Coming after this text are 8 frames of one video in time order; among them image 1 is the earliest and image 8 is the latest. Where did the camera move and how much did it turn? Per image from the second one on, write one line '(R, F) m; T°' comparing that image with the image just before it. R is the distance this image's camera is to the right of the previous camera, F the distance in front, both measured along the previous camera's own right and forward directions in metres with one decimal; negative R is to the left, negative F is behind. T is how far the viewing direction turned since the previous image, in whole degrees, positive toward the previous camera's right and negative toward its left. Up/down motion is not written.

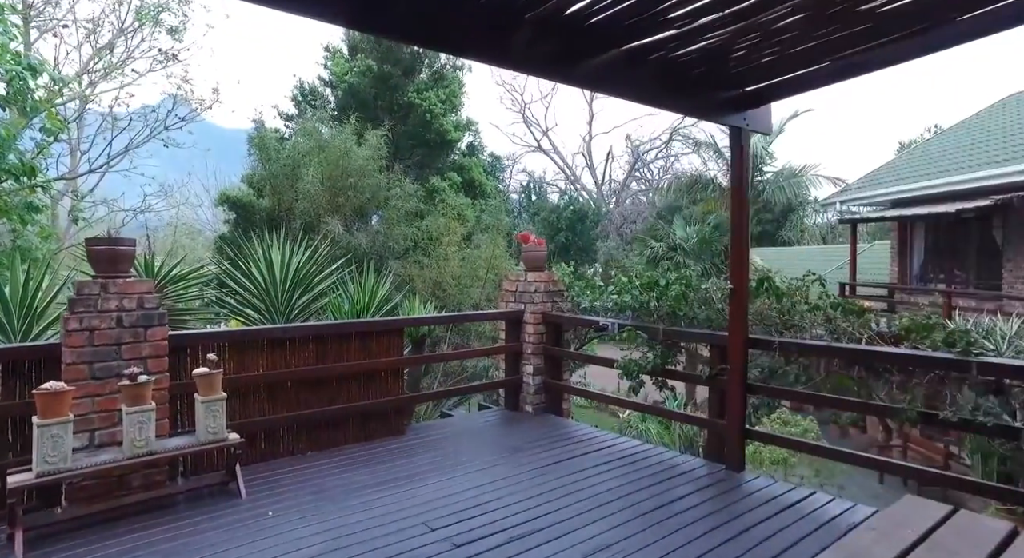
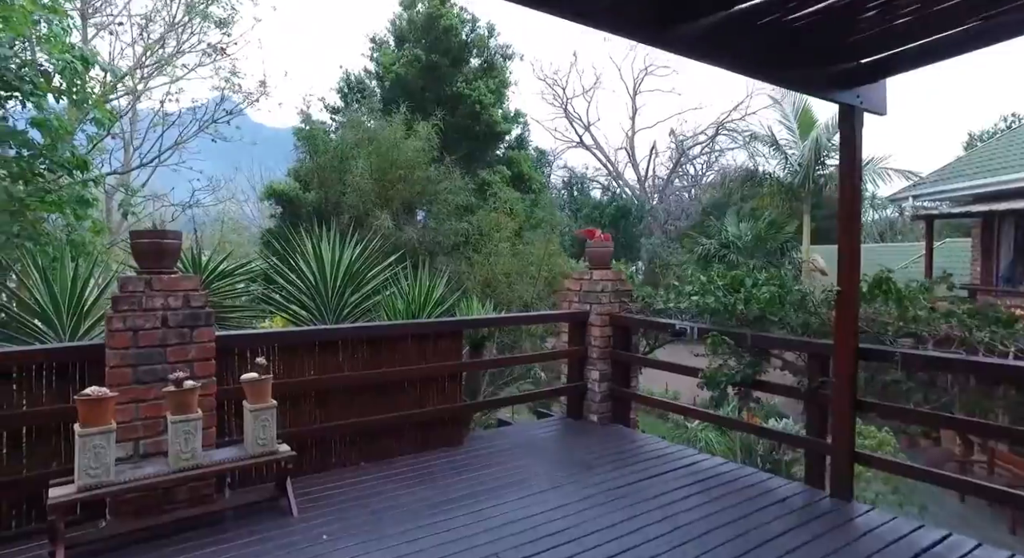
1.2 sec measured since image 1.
(-0.2, +0.3) m; -3°
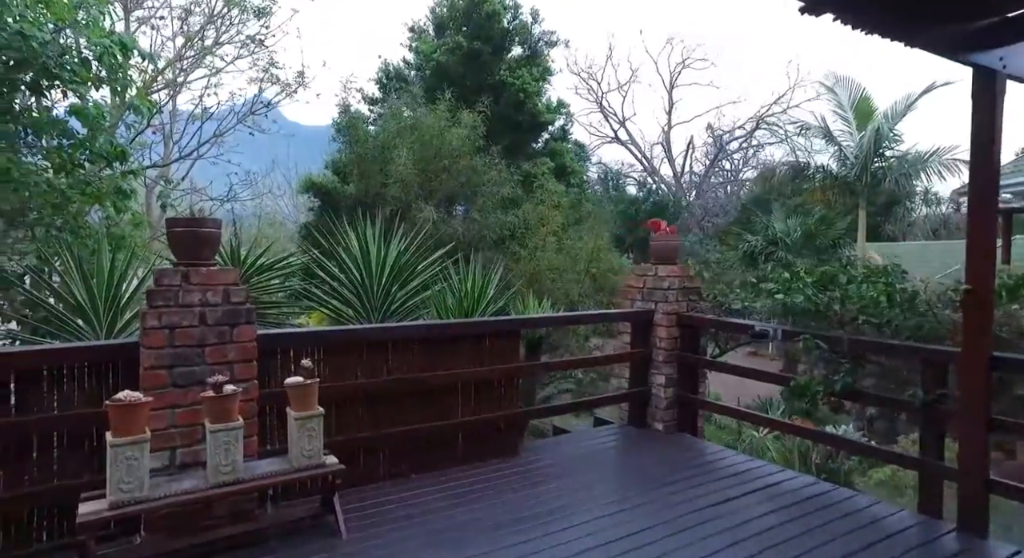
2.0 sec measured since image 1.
(-0.2, +0.3) m; -2°
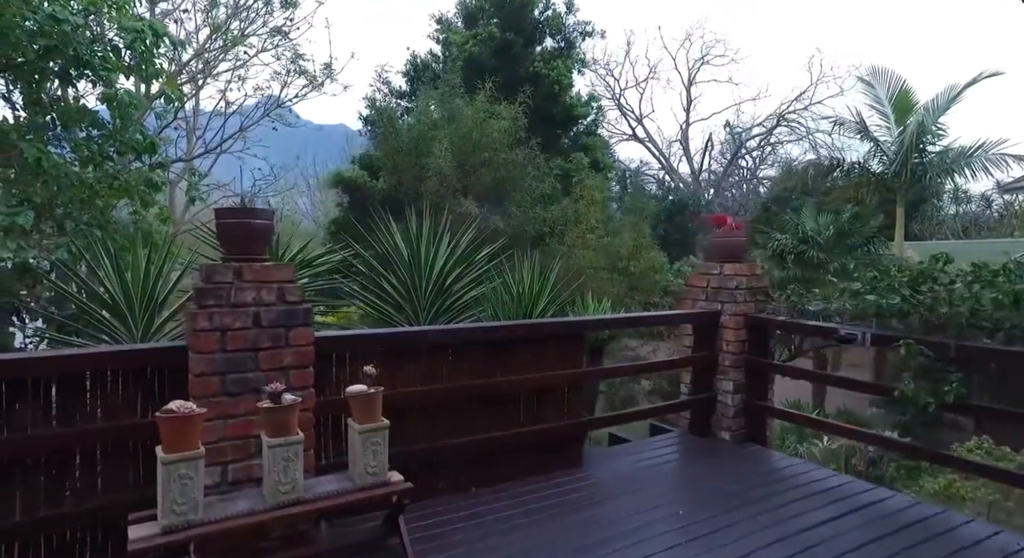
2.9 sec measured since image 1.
(-0.2, +0.2) m; -1°
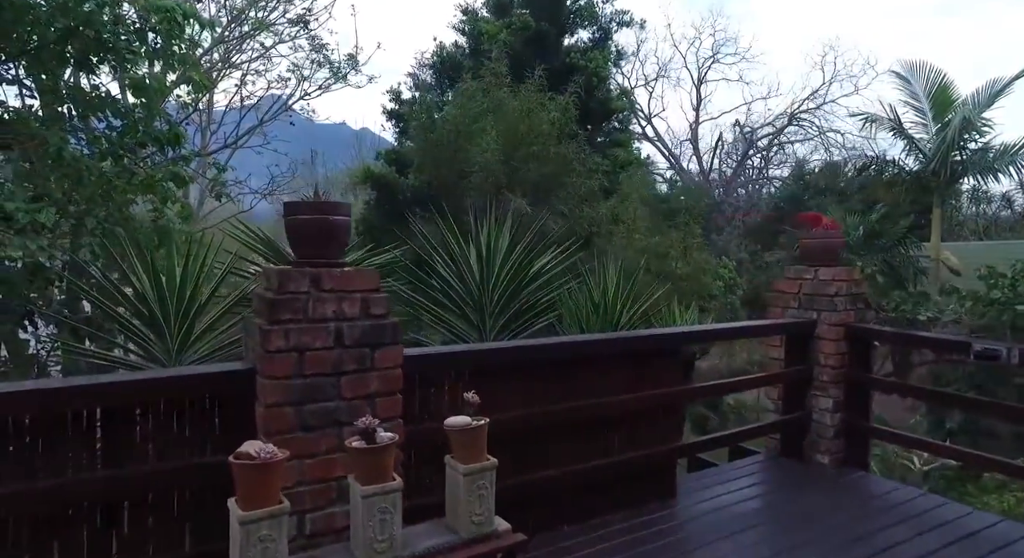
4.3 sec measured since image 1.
(-0.4, +0.4) m; 0°
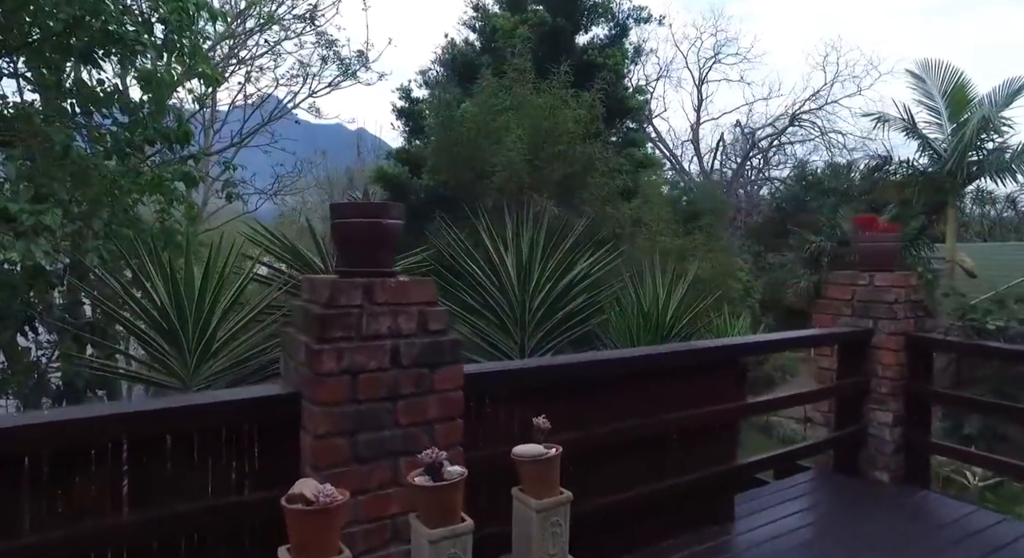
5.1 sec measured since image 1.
(-0.2, +0.2) m; 0°
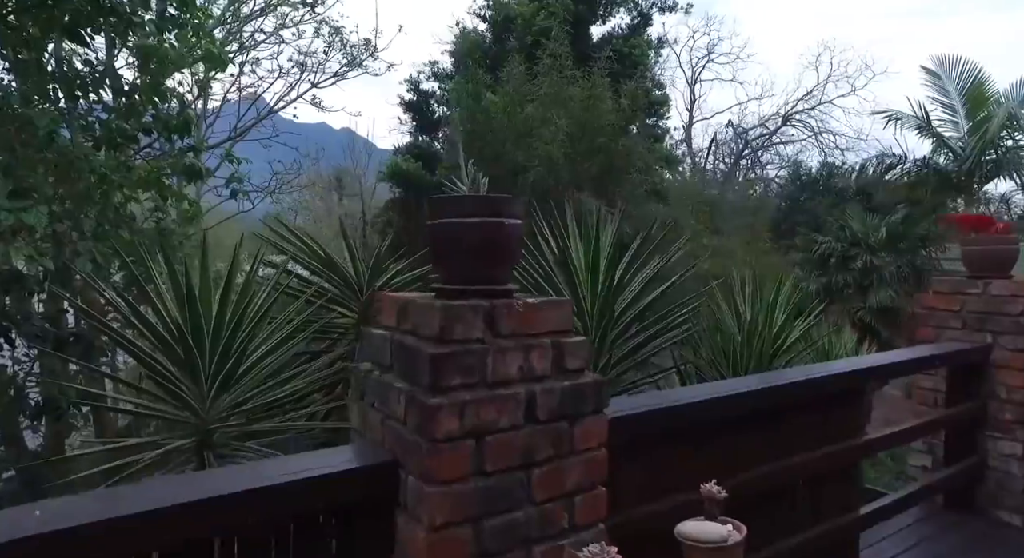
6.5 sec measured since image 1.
(-0.3, +0.5) m; +1°
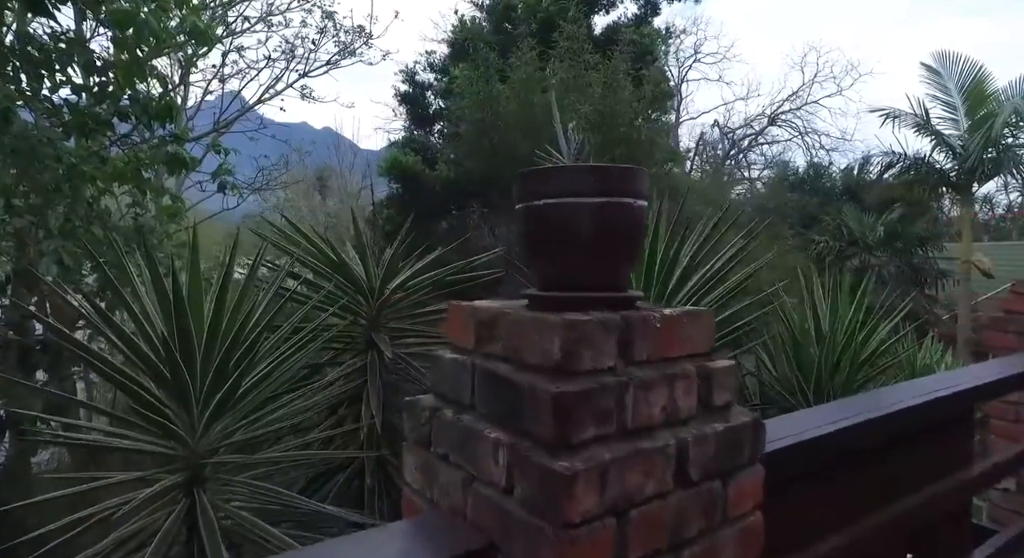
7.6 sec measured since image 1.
(-0.2, +0.4) m; +1°
